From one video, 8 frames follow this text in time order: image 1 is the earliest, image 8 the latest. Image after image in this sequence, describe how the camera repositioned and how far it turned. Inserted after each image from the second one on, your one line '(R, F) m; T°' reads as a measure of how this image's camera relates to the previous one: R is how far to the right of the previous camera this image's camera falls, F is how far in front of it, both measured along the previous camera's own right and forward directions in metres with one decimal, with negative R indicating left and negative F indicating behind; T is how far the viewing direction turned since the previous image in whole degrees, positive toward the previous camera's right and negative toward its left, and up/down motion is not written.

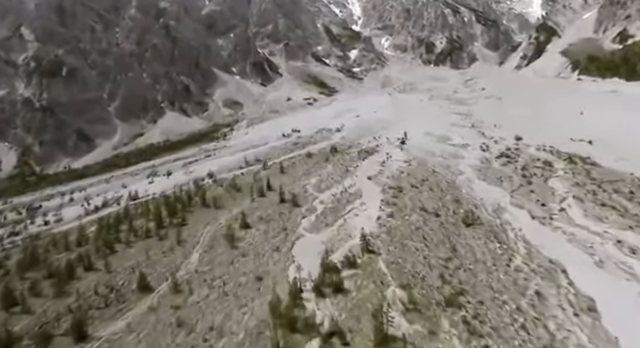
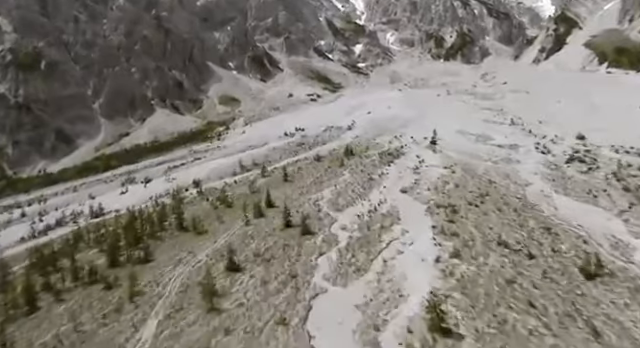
(-0.6, +4.2) m; 0°
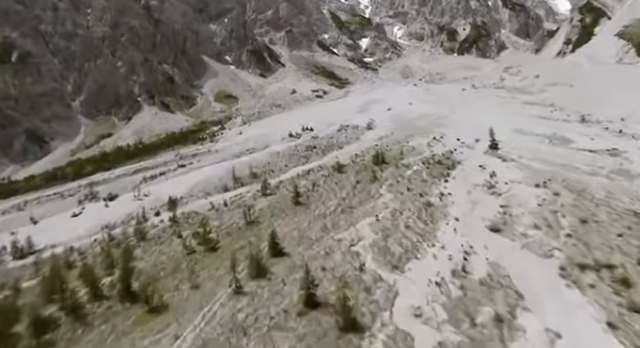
(-0.8, +4.7) m; 0°
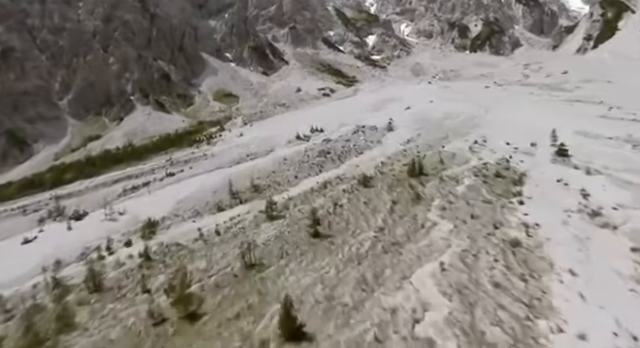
(-0.5, +2.9) m; 0°
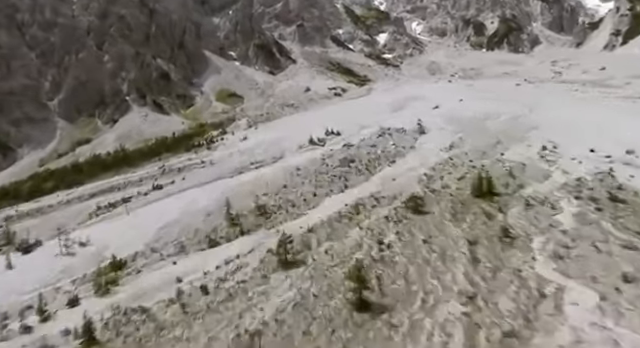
(-0.5, +2.9) m; -1°
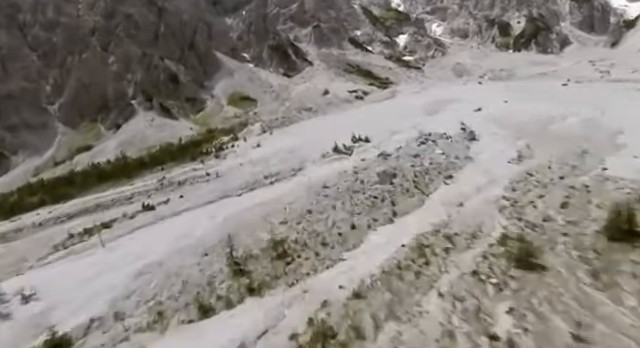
(-0.5, +2.6) m; -2°
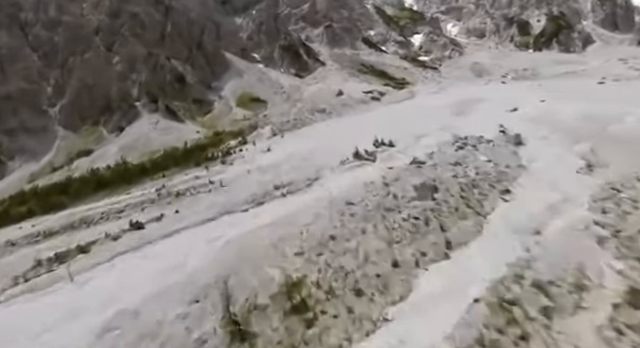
(-0.3, +1.7) m; -2°
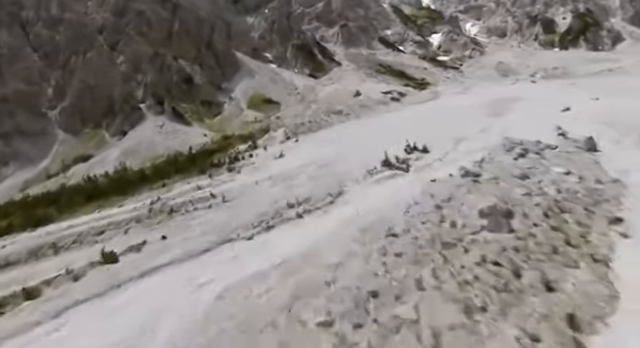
(-0.3, +2.0) m; -2°
